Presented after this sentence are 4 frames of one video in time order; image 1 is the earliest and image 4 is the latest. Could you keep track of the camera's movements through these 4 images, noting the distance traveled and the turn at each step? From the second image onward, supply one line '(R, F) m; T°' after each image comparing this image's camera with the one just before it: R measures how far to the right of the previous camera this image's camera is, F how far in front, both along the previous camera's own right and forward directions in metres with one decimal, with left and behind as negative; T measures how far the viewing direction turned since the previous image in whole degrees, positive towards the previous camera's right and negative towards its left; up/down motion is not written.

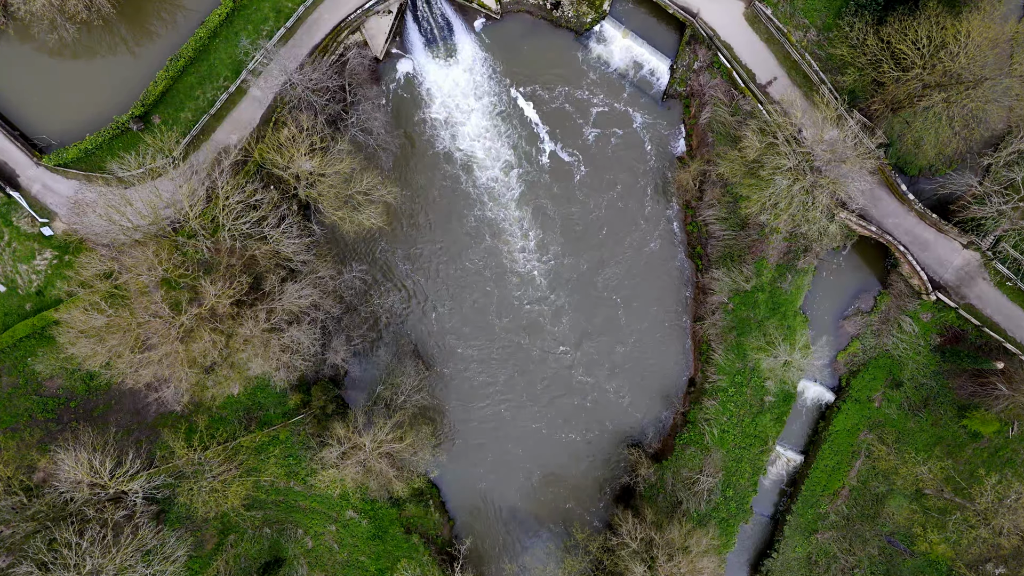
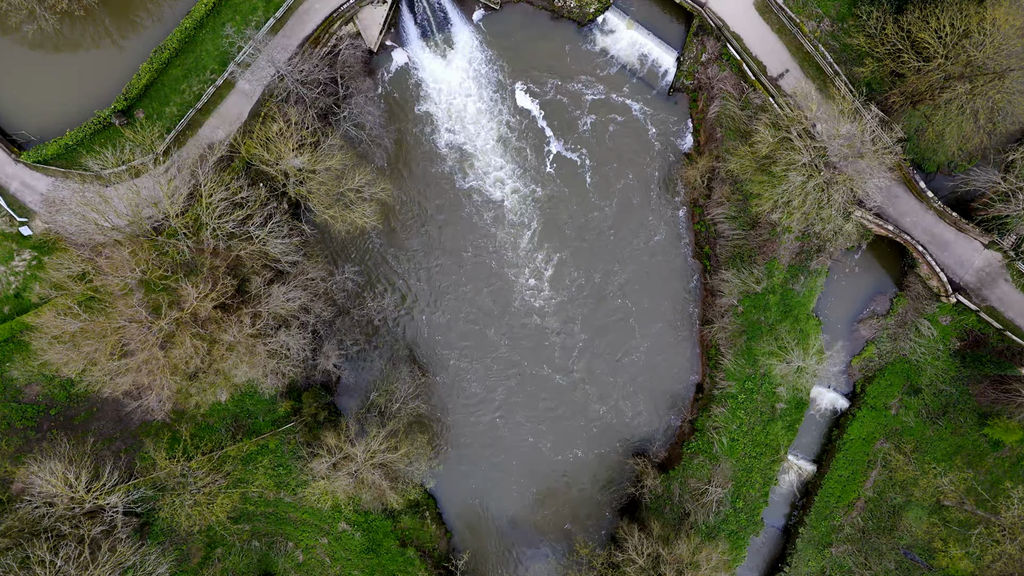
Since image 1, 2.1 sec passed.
(0.0, +1.7) m; 0°
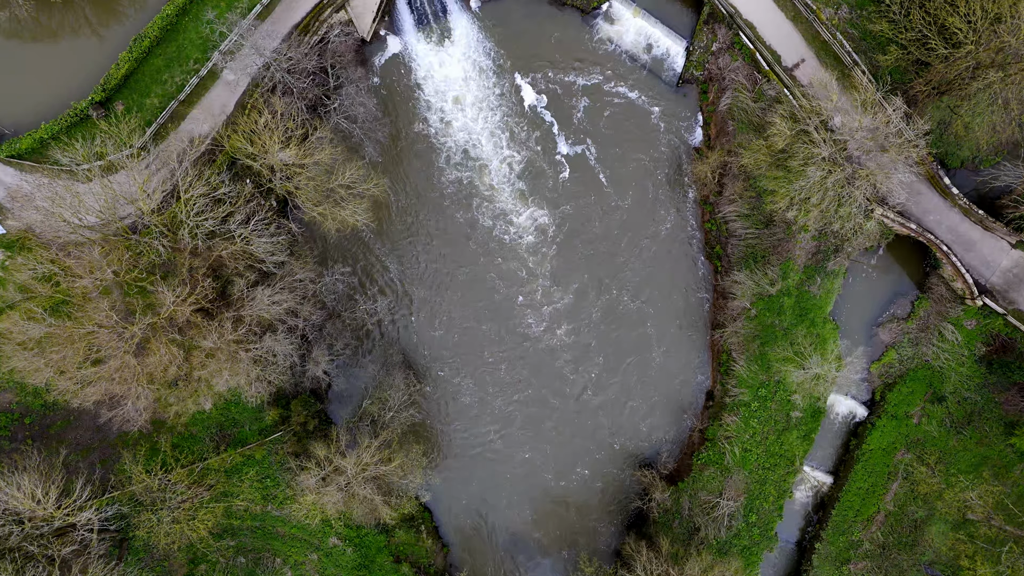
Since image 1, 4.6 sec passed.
(-0.1, +2.0) m; 0°
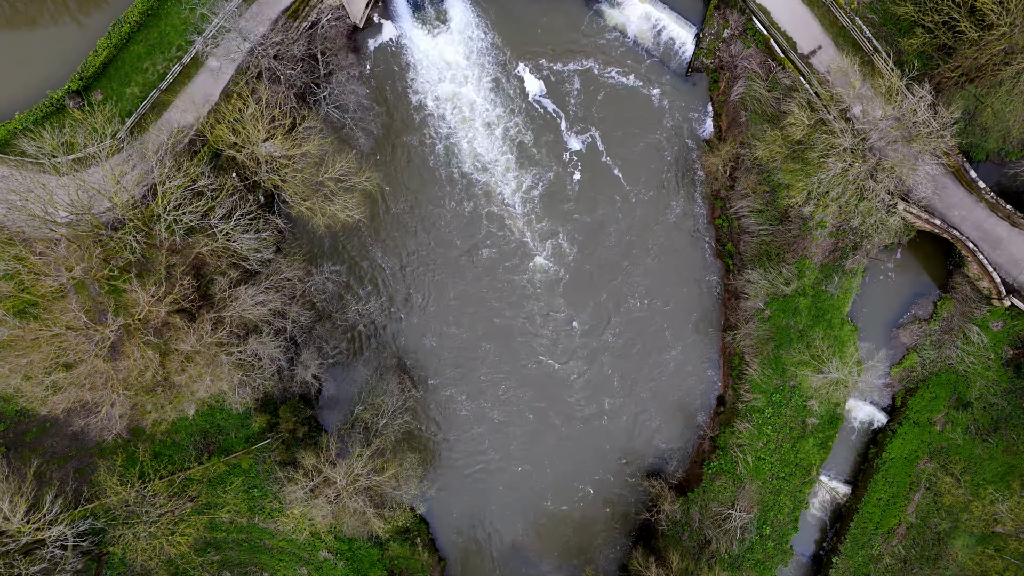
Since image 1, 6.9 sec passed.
(0.0, +1.9) m; 0°
